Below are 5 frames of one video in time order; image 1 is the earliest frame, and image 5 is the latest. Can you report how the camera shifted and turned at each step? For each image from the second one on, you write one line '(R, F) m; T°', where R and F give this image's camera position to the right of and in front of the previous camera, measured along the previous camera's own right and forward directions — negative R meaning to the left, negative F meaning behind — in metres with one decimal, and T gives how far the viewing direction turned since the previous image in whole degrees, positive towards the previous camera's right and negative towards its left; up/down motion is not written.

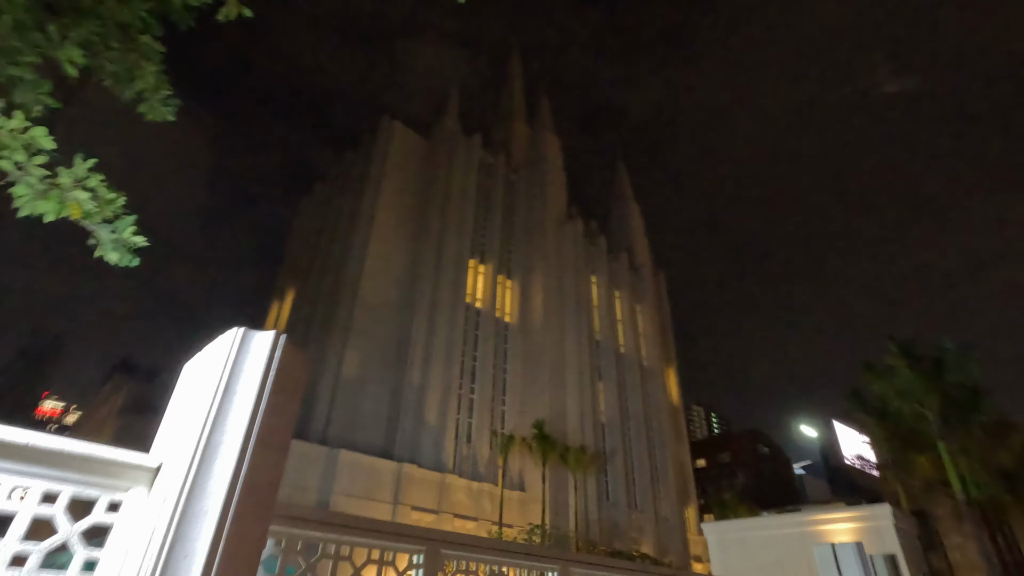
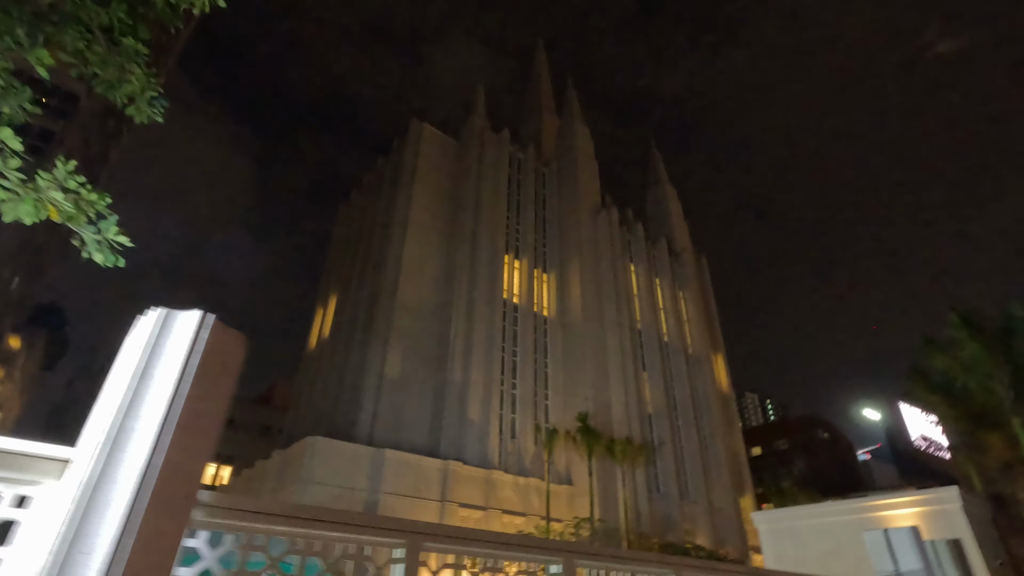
(+0.3, +0.2) m; -4°
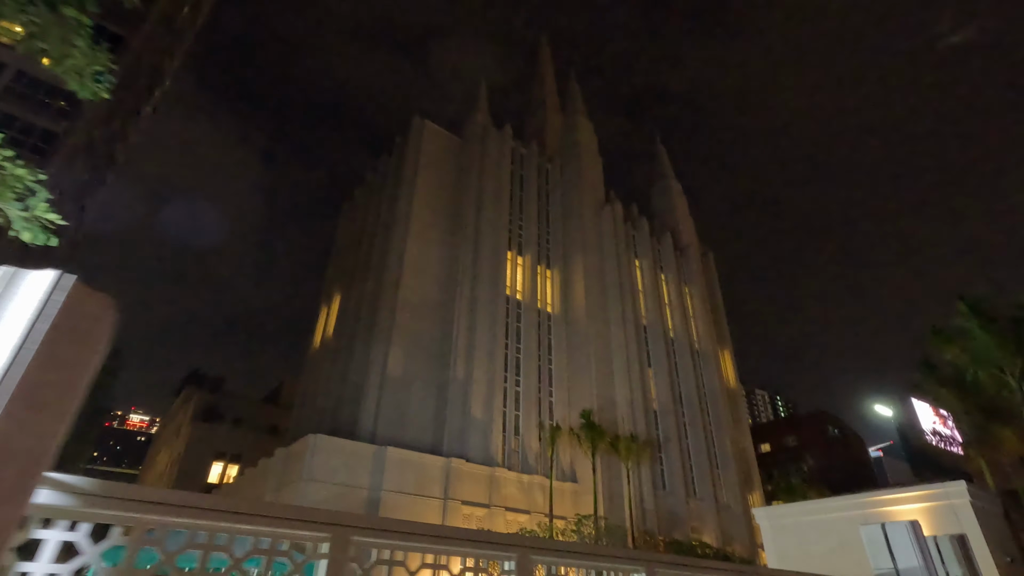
(+0.3, +0.3) m; -1°
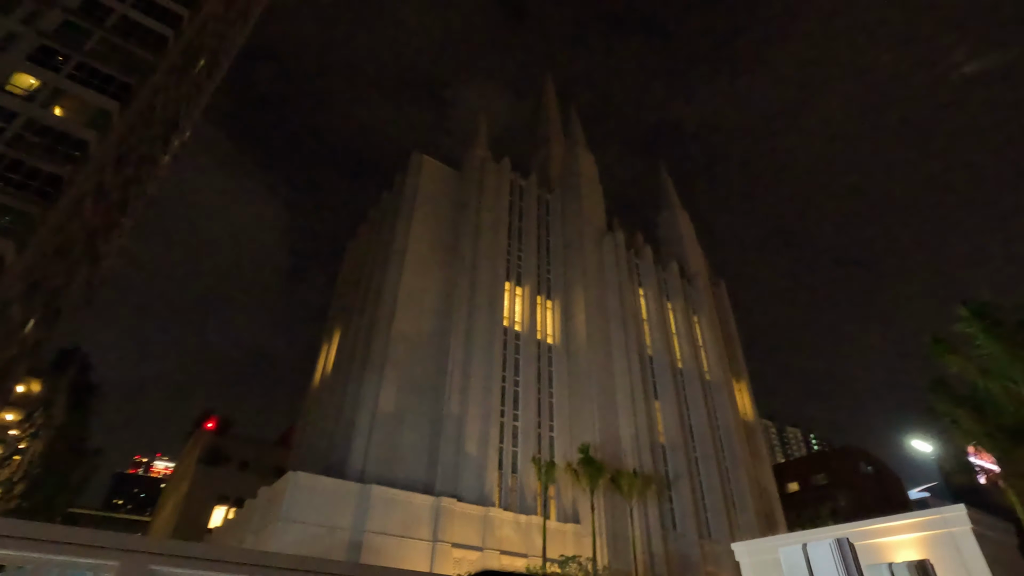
(+1.5, +0.9) m; -2°
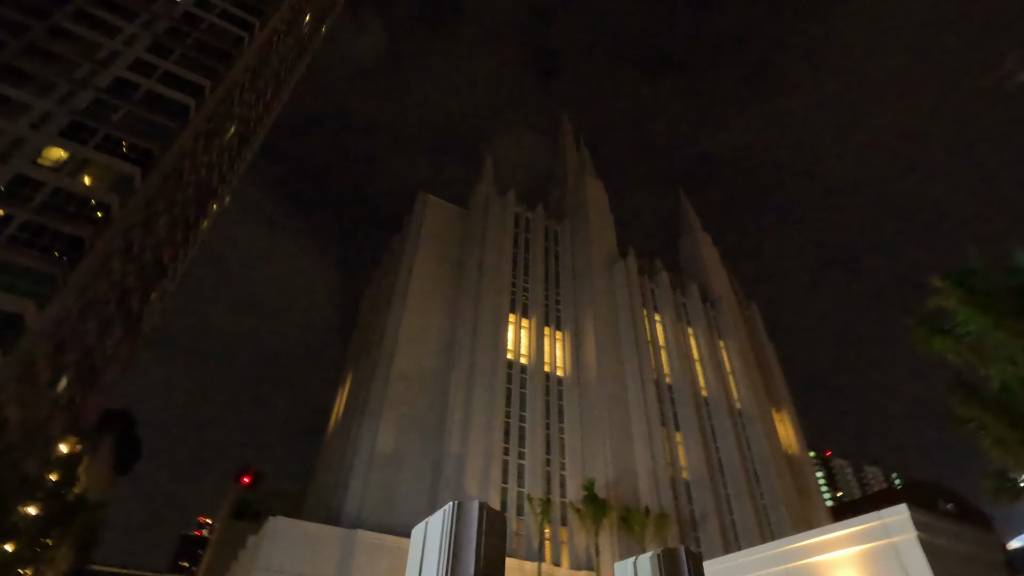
(+2.8, +1.3) m; -5°
